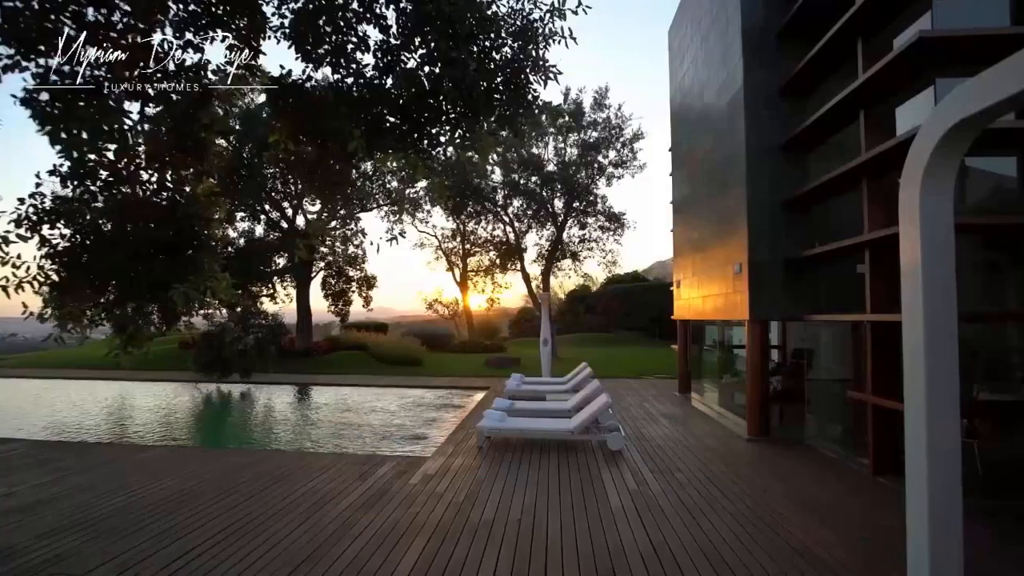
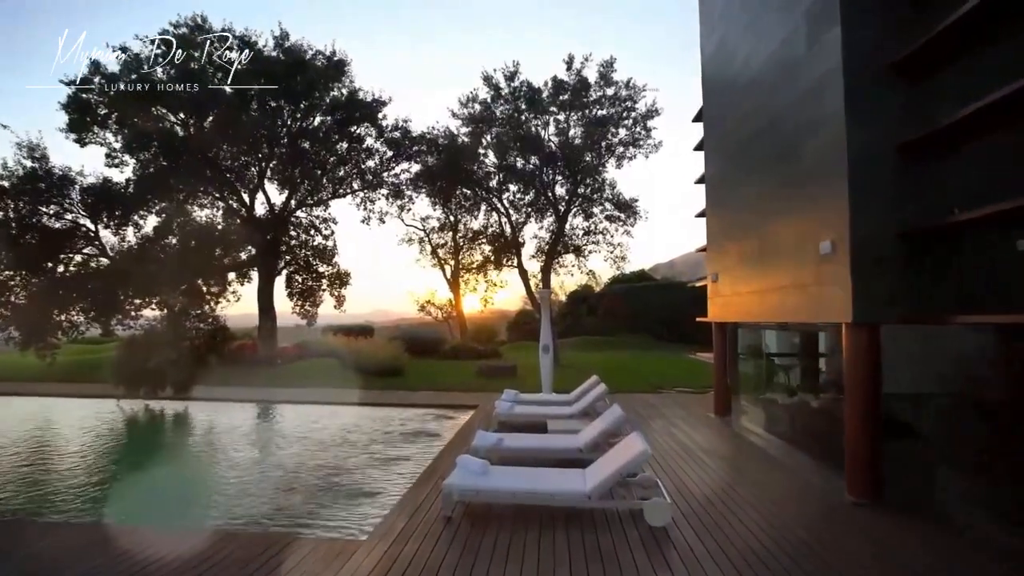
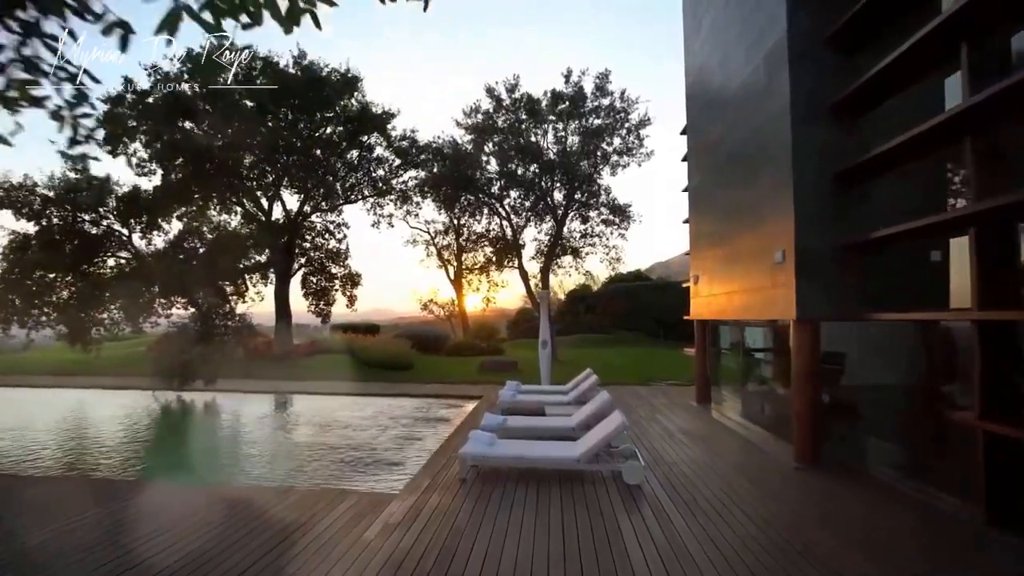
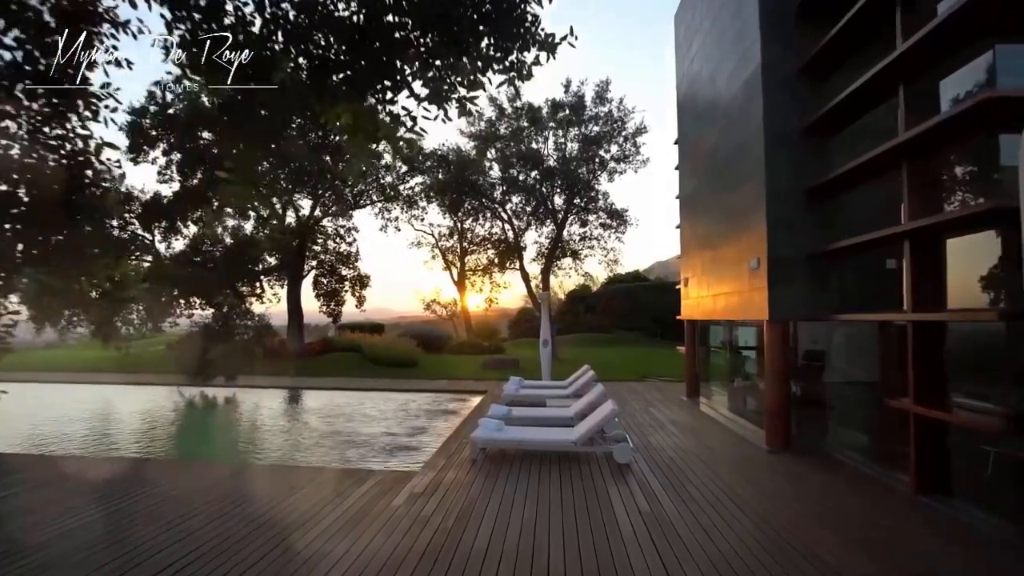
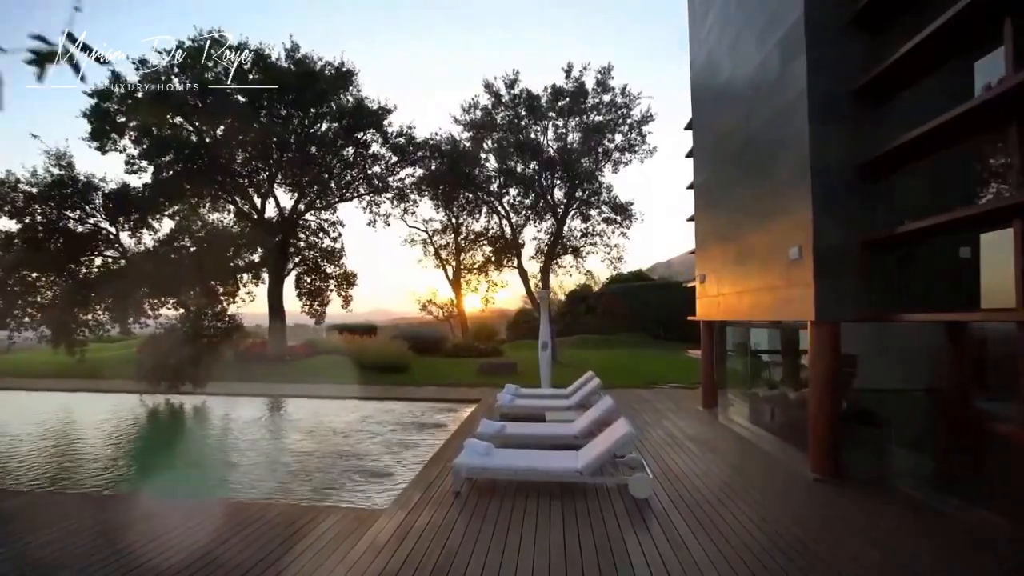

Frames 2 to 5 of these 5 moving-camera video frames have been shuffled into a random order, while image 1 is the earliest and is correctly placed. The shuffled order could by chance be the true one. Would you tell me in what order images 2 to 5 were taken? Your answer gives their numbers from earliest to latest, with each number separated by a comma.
4, 3, 5, 2
